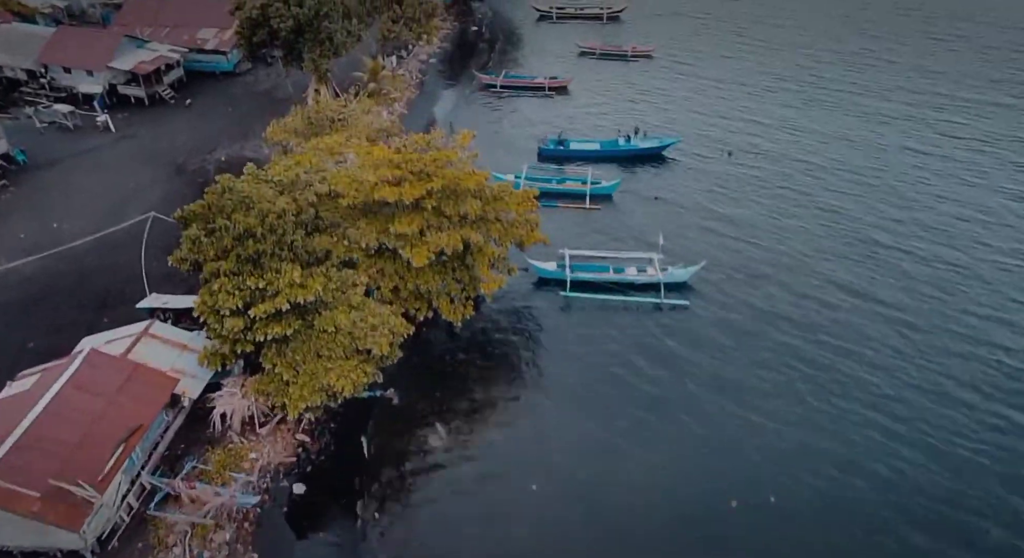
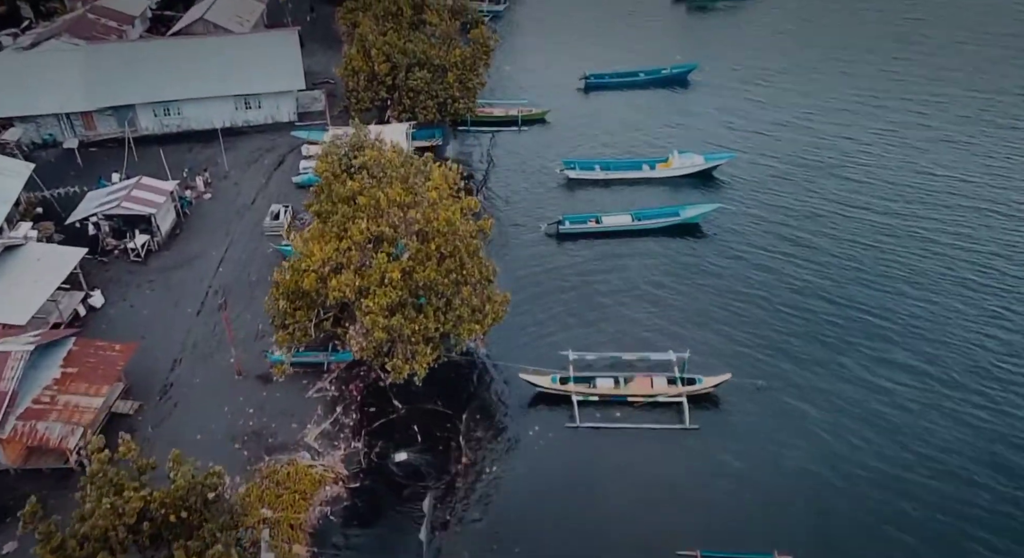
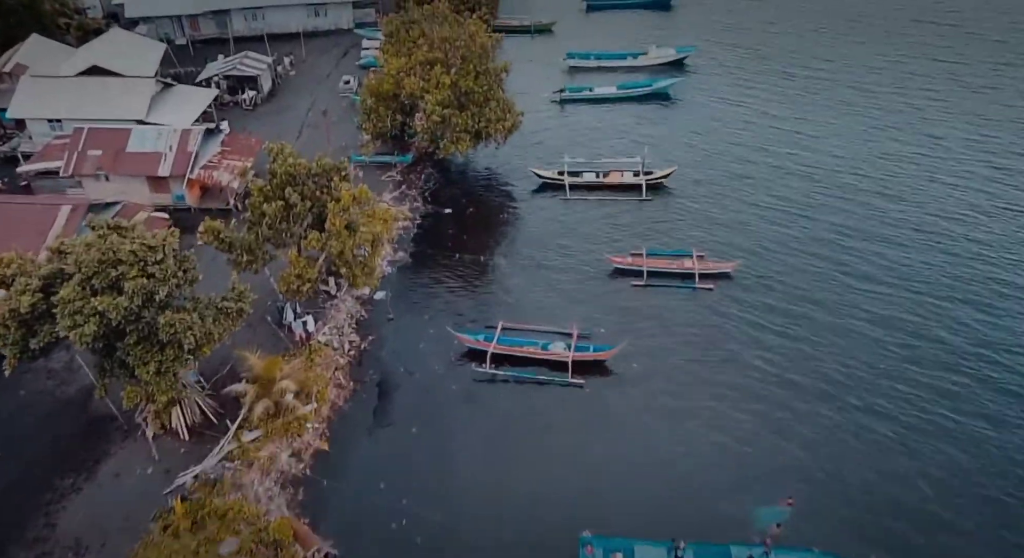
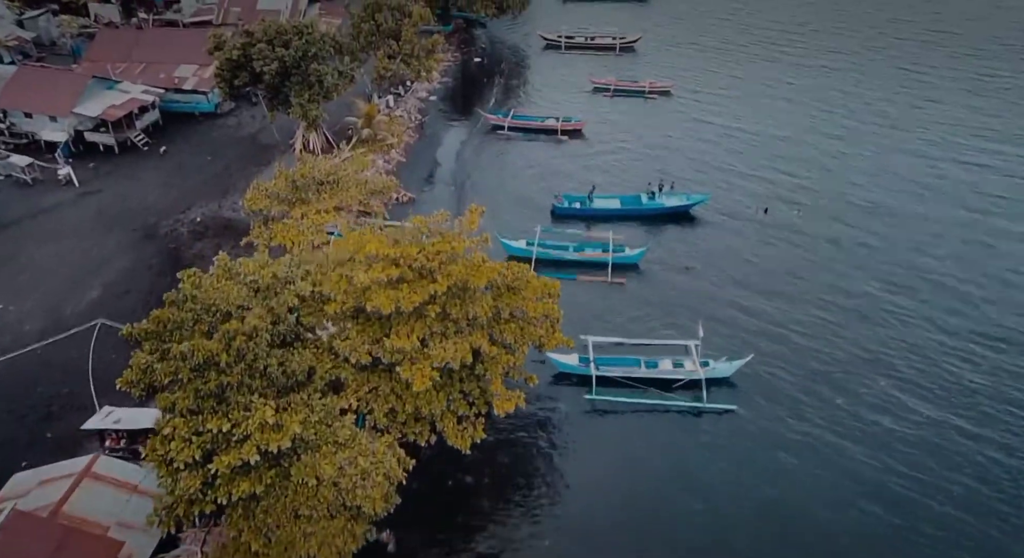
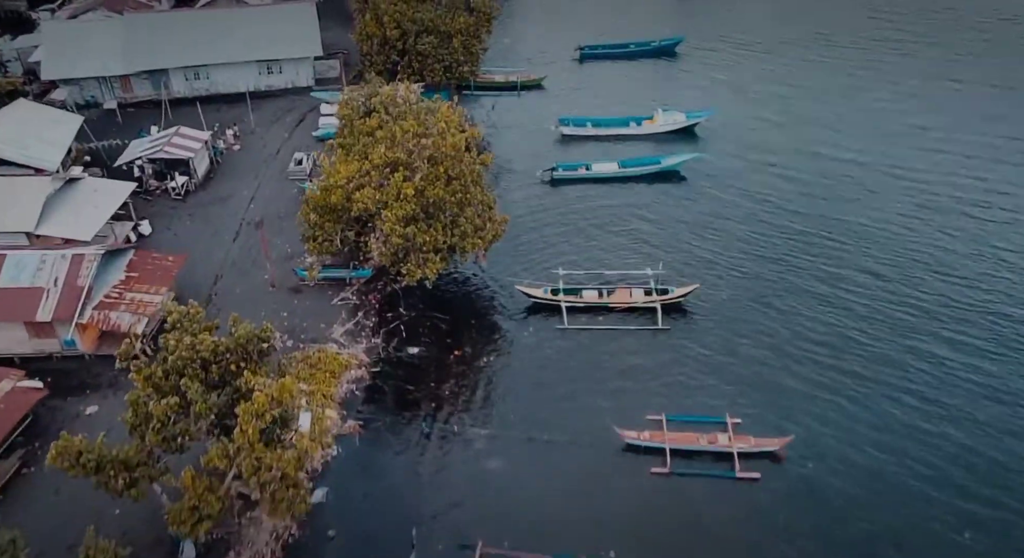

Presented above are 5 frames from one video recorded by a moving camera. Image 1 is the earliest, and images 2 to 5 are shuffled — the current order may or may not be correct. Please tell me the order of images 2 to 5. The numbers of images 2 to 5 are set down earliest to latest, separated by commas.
4, 3, 5, 2
